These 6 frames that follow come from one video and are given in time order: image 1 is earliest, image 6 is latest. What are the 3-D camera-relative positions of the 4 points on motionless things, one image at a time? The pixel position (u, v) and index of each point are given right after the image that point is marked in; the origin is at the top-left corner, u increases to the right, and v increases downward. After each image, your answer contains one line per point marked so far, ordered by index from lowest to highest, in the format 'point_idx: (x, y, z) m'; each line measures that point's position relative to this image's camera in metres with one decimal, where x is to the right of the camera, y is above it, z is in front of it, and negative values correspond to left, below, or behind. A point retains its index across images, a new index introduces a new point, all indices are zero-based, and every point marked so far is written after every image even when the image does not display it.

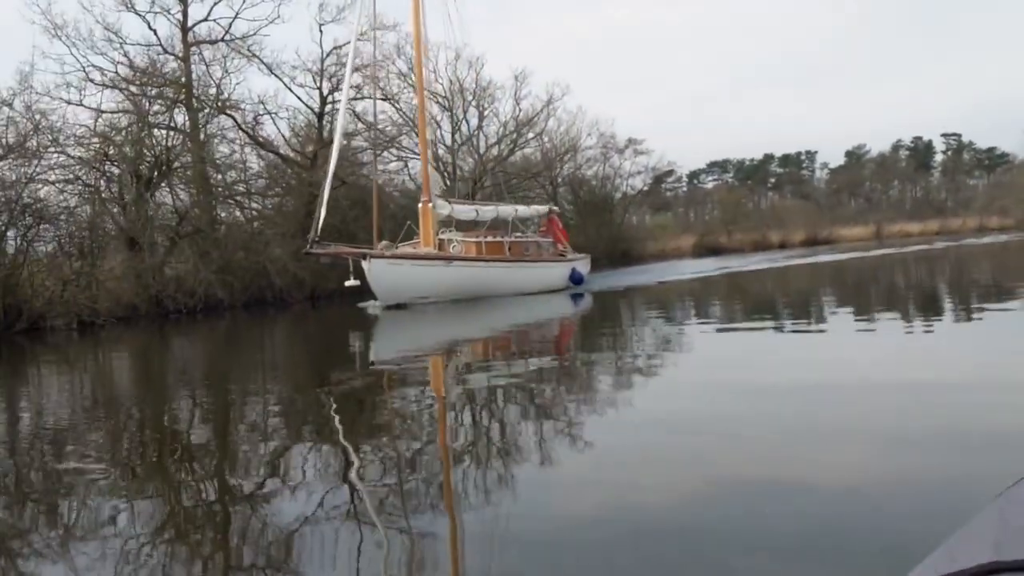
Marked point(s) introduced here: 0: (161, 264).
0: (-5.5, +0.4, +15.6) m
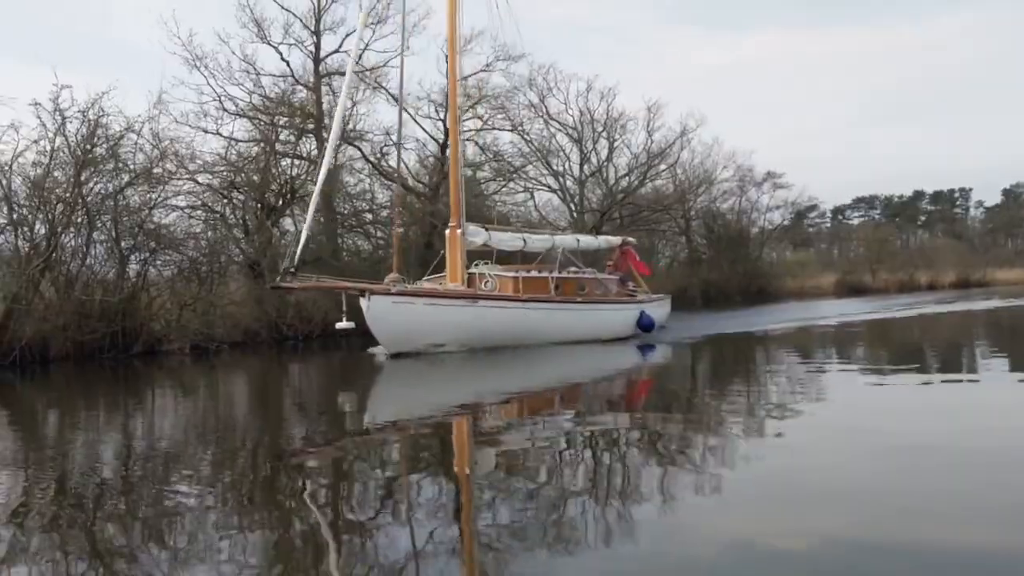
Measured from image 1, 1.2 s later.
0: (-3.6, 0.0, +15.7) m
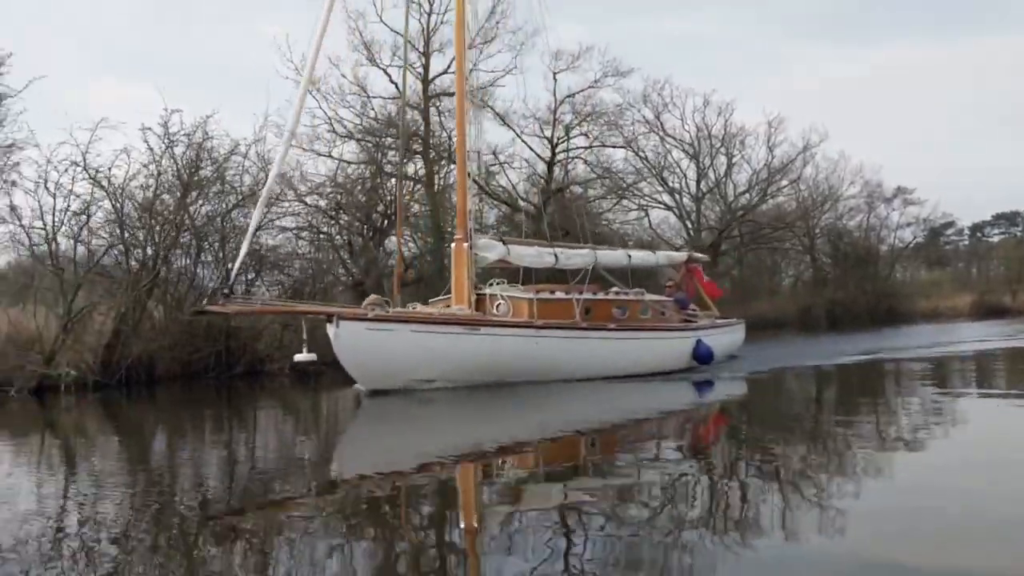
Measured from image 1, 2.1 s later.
0: (-2.0, -0.4, +15.6) m
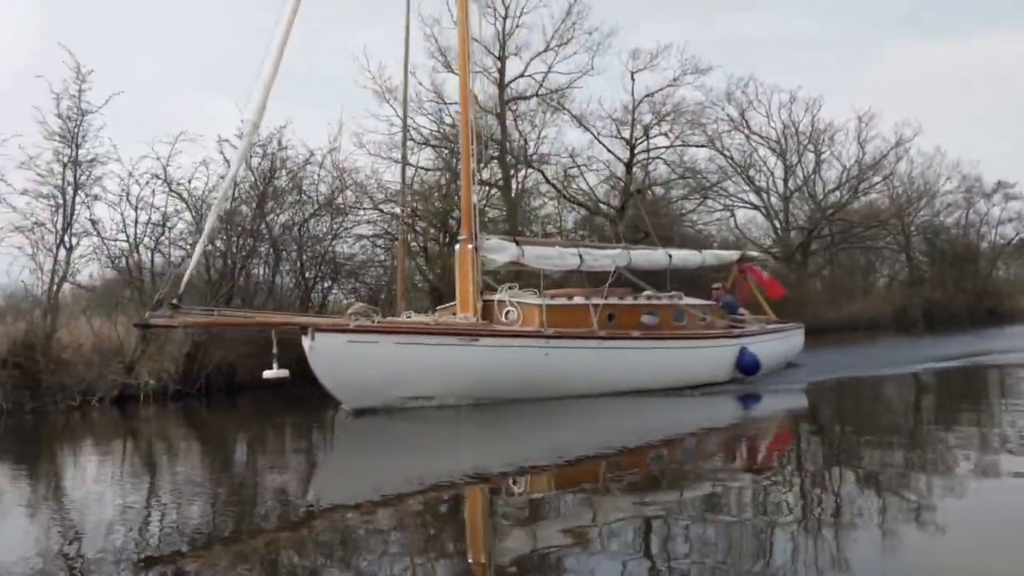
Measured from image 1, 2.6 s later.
0: (-0.8, -0.5, +15.5) m
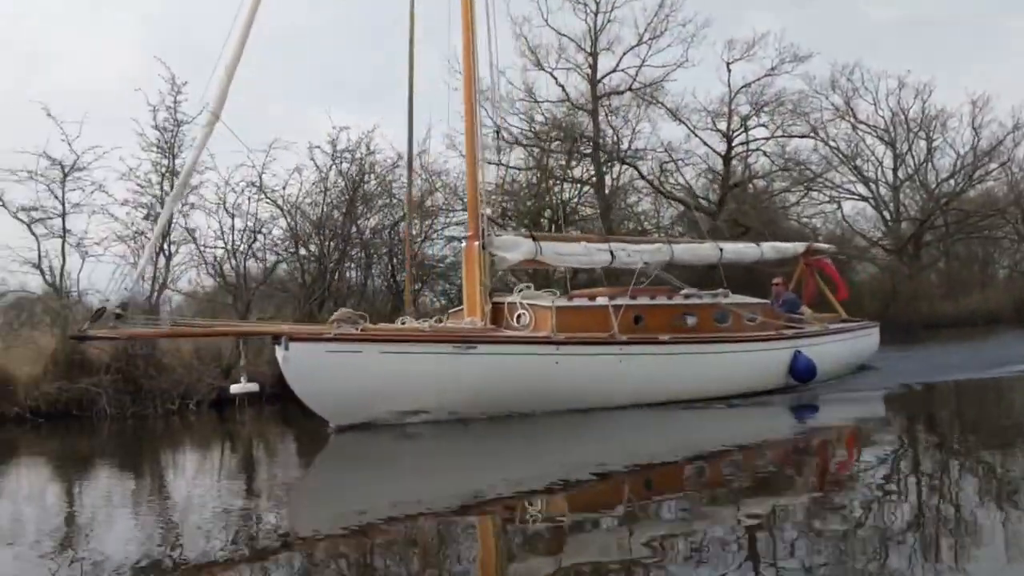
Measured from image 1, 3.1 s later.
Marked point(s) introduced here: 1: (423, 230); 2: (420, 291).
0: (+0.7, -0.5, +15.4) m
1: (-1.3, +0.8, +14.4) m
2: (-1.3, -0.1, +14.4) m
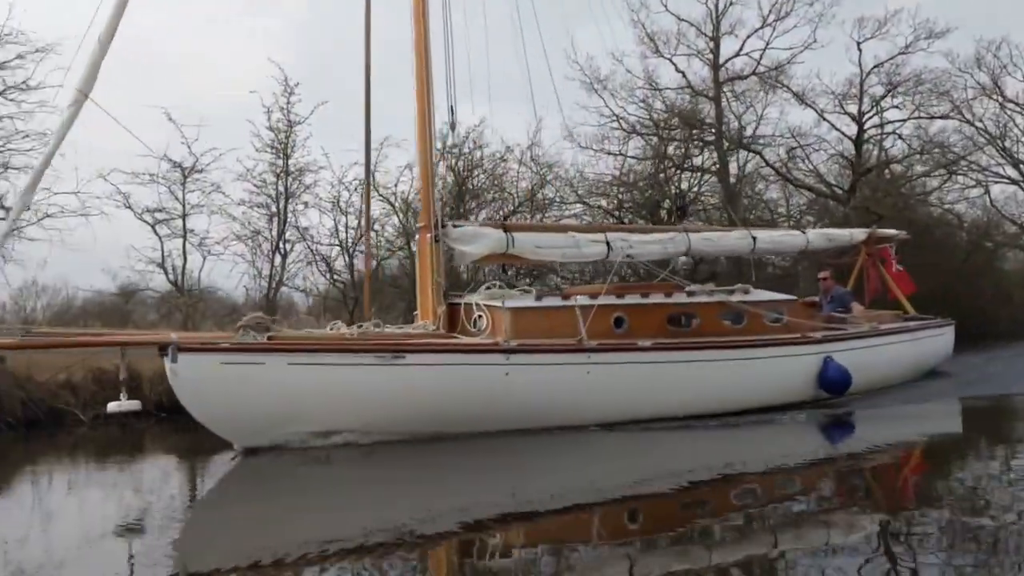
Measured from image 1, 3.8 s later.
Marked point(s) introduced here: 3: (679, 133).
0: (+2.4, -0.3, +14.9) m
1: (+0.3, +0.9, +14.2) m
2: (+0.3, 0.0, +14.2) m
3: (+2.7, +2.5, +16.0) m
